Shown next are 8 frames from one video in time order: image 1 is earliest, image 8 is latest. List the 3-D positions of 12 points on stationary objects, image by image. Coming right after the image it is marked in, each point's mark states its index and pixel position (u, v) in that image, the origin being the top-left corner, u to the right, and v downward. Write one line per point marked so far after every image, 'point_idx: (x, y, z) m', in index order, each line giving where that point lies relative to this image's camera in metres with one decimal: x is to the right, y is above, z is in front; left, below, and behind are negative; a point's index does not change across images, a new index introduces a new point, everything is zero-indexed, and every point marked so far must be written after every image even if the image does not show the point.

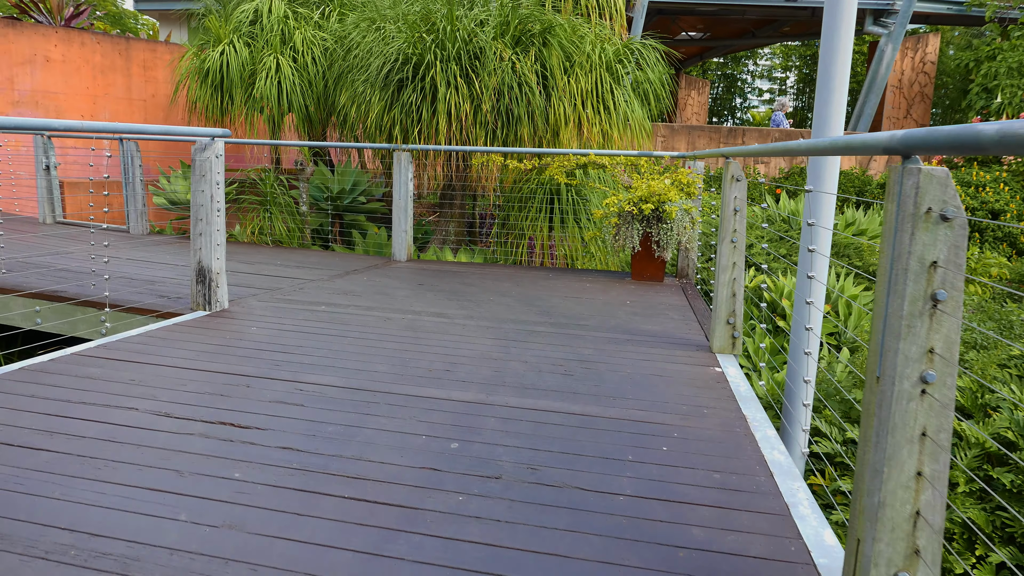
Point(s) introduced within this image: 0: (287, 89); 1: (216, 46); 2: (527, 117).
0: (-1.8, +1.6, +6.2) m
1: (-2.5, +2.0, +6.5) m
2: (+0.1, +1.1, +5.1) m
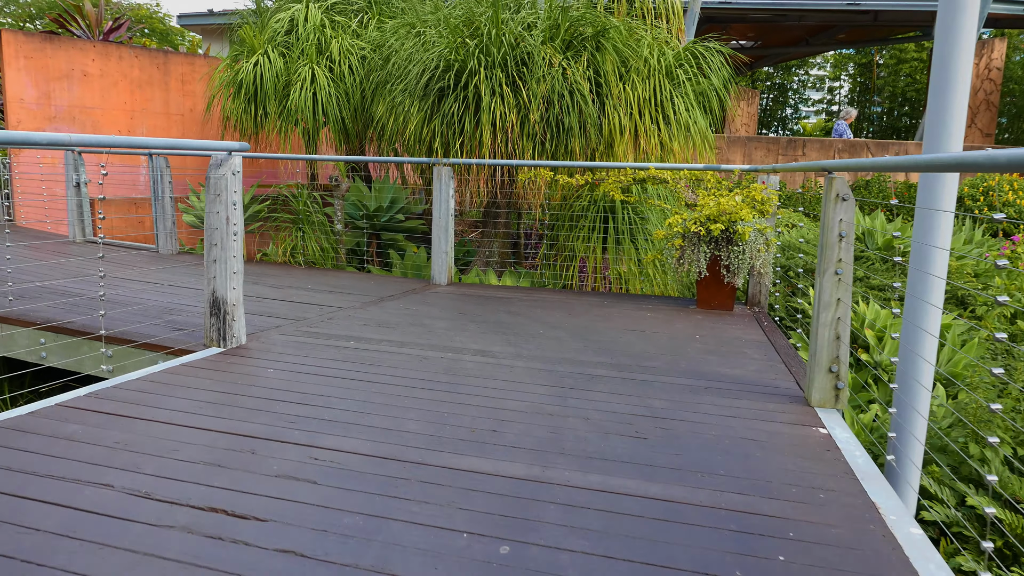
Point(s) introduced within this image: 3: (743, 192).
0: (-1.4, +1.4, +5.9) m
1: (-2.1, +1.9, +6.2) m
2: (+0.4, +1.0, +4.7) m
3: (+1.2, +0.5, +4.0) m
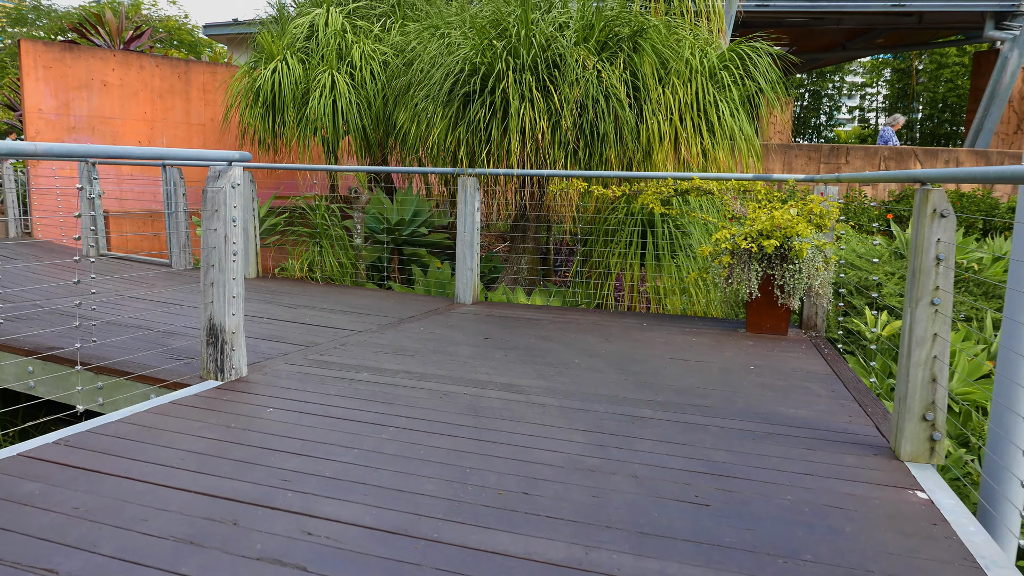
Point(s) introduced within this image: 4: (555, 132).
0: (-1.2, +1.3, +5.6) m
1: (-1.9, +1.7, +5.9) m
2: (+0.6, +0.9, +4.4) m
3: (+1.3, +0.4, +3.6) m
4: (+0.2, +0.9, +4.3) m
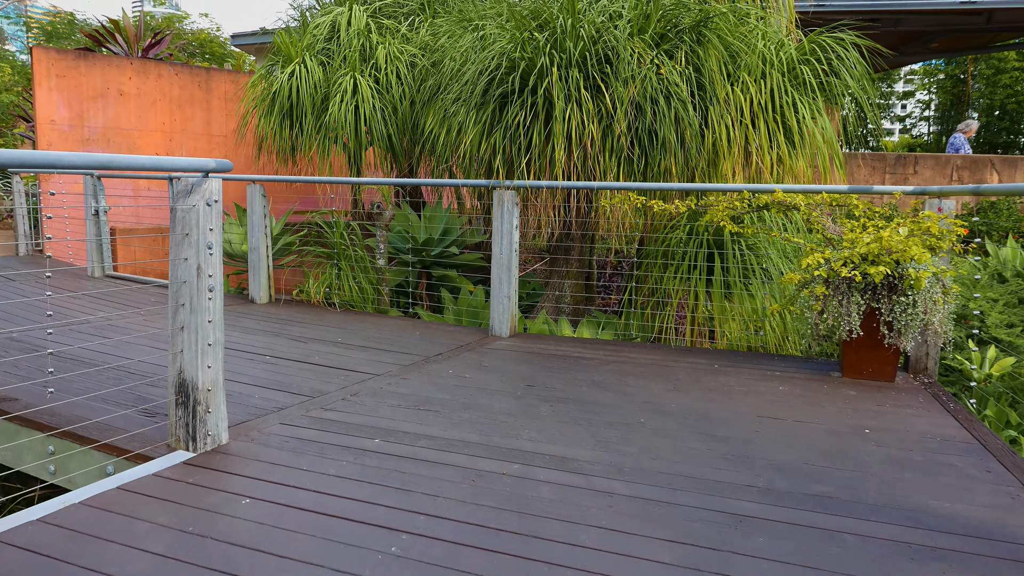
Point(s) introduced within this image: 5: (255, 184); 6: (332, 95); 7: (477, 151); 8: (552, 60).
0: (-1.0, +1.1, +5.1) m
1: (-1.6, +1.6, +5.4) m
2: (+0.8, +0.7, +3.7) m
3: (+1.5, +0.3, +2.9) m
4: (+0.5, +0.7, +3.7) m
5: (-1.5, +0.6, +4.6) m
6: (-1.2, +1.3, +5.2) m
7: (-0.2, +0.7, +4.0) m
8: (+0.2, +1.1, +3.7) m
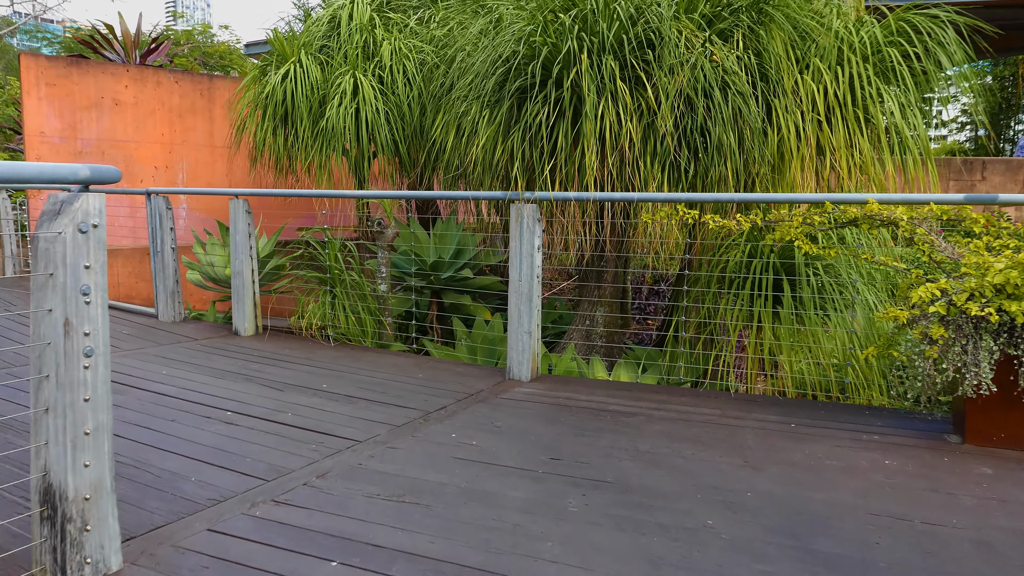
0: (-0.8, +1.0, +4.4) m
1: (-1.5, +1.4, +4.8) m
2: (+0.9, +0.6, +3.1) m
3: (+1.6, +0.1, +2.2) m
4: (+0.5, +0.6, +3.1) m
5: (-1.4, +0.5, +4.0) m
6: (-1.1, +1.1, +4.6) m
7: (-0.1, +0.6, +3.4) m
8: (+0.3, +1.0, +3.1) m
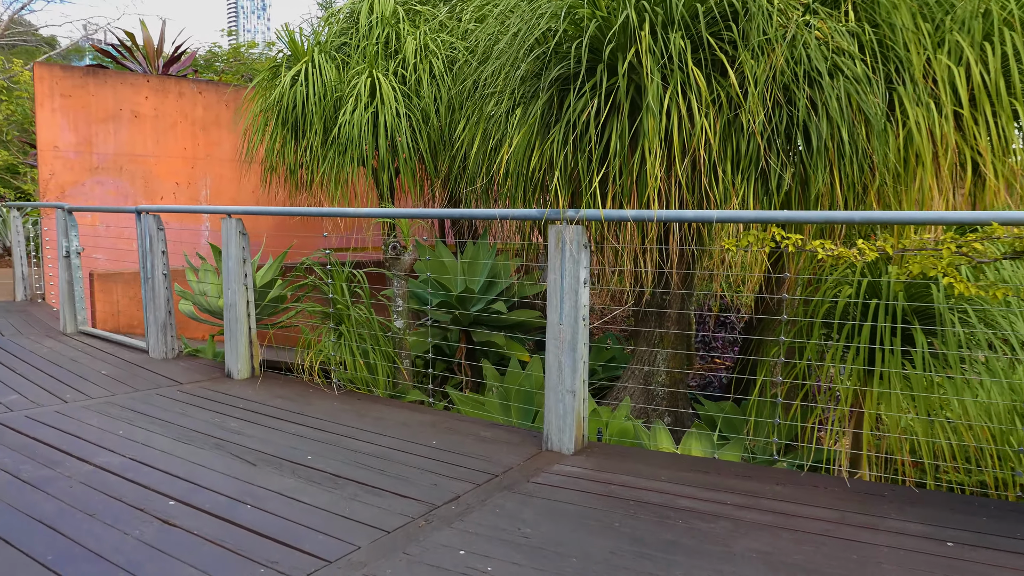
0: (-0.6, +0.8, +3.8) m
1: (-1.2, +1.2, +4.3) m
2: (+1.0, +0.4, +2.3) m
3: (+1.6, 0.0, +1.4) m
4: (+0.7, +0.5, +2.3) m
5: (-1.2, +0.3, +3.4) m
6: (-0.9, +1.0, +4.0) m
7: (0.0, +0.4, +2.7) m
8: (+0.4, +0.8, +2.4) m
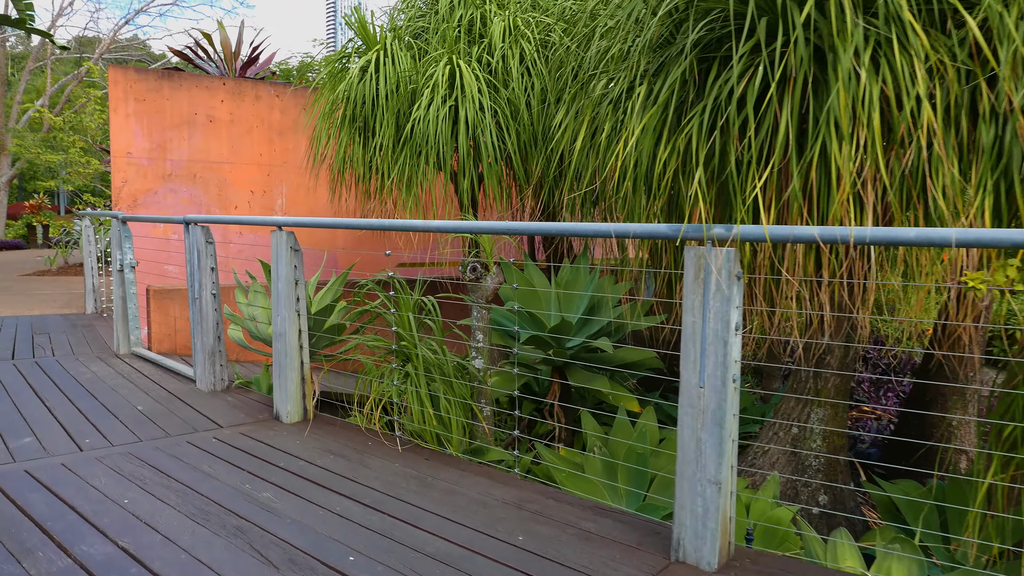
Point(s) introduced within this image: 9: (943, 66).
0: (-0.2, +0.7, +3.2) m
1: (-0.7, +1.1, +3.7) m
2: (+1.3, +0.3, +1.5) m
3: (+1.8, -0.1, +0.6) m
4: (+0.9, +0.3, +1.6) m
5: (-0.9, +0.2, +2.8) m
6: (-0.4, +0.8, +3.4) m
7: (+0.4, +0.3, +2.0) m
8: (+0.7, +0.7, +1.6) m
9: (+0.9, +0.5, +1.6) m
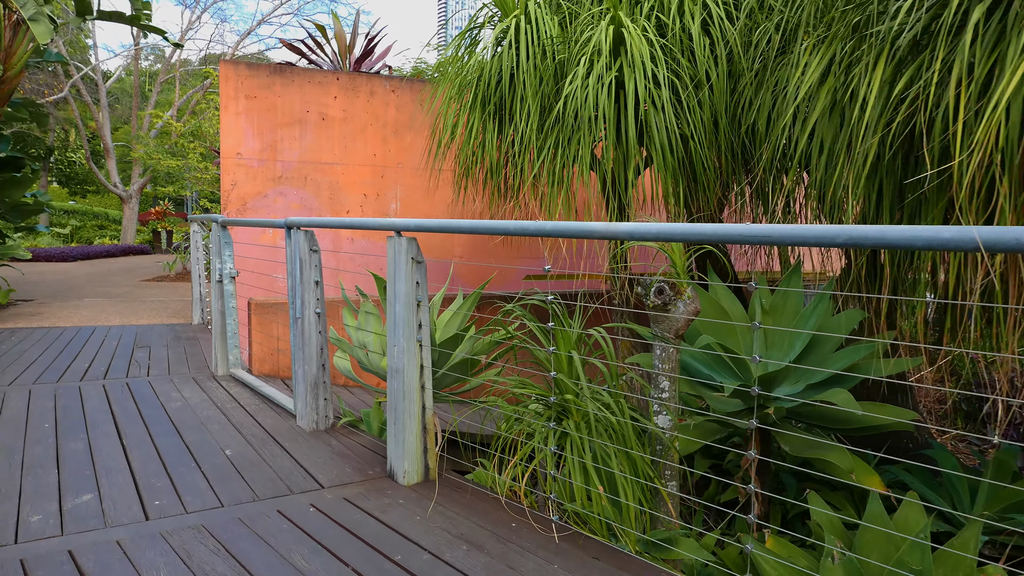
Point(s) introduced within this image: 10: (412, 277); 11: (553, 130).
0: (+0.4, +0.6, +2.5) m
1: (-0.1, +1.0, +3.0) m
2: (+1.6, +0.2, +0.6) m
3: (+2.0, -0.2, -0.4) m
4: (+1.3, +0.3, +0.7) m
5: (-0.3, +0.2, +2.2) m
6: (+0.2, +0.8, +2.7) m
7: (+0.8, +0.2, +1.2) m
8: (+1.0, +0.6, +0.8) m
9: (+1.2, +0.4, +0.7) m
10: (-0.3, 0.0, +2.2) m
11: (+0.2, +0.5, +2.7) m
